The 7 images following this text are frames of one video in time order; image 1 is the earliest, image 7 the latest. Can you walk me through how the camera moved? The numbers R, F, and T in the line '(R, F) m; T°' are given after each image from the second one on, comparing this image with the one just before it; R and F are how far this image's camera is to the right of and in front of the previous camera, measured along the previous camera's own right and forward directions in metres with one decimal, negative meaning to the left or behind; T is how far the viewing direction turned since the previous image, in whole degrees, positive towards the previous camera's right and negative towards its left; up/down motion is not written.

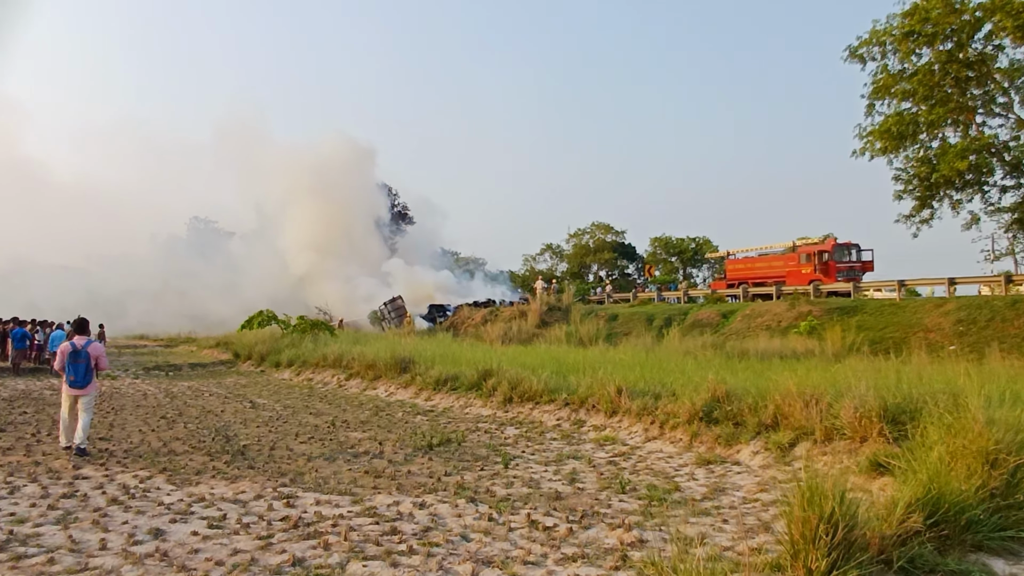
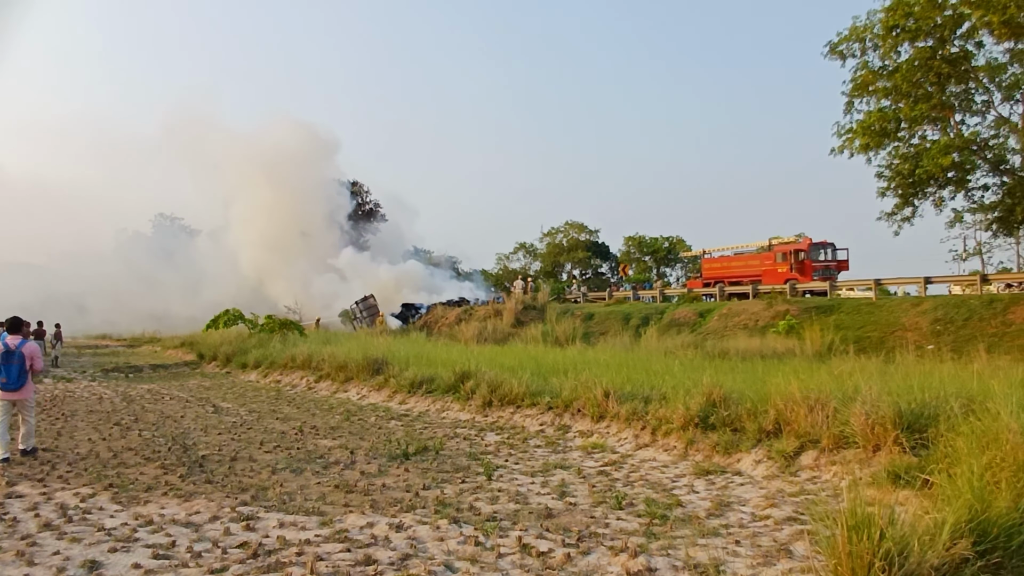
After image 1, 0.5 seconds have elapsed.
(-0.1, +0.6) m; +2°
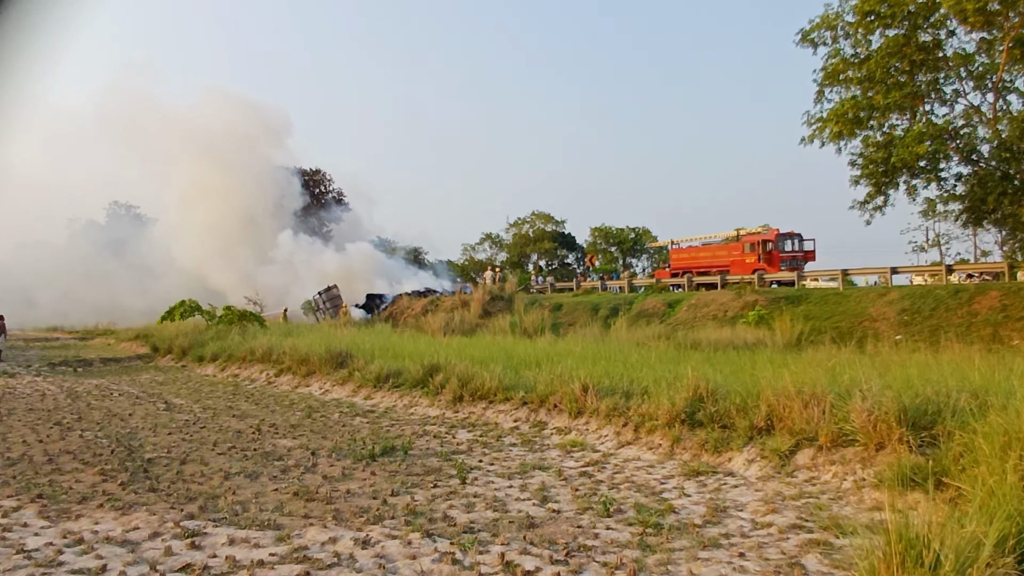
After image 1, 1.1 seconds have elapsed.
(-0.1, +0.6) m; +3°
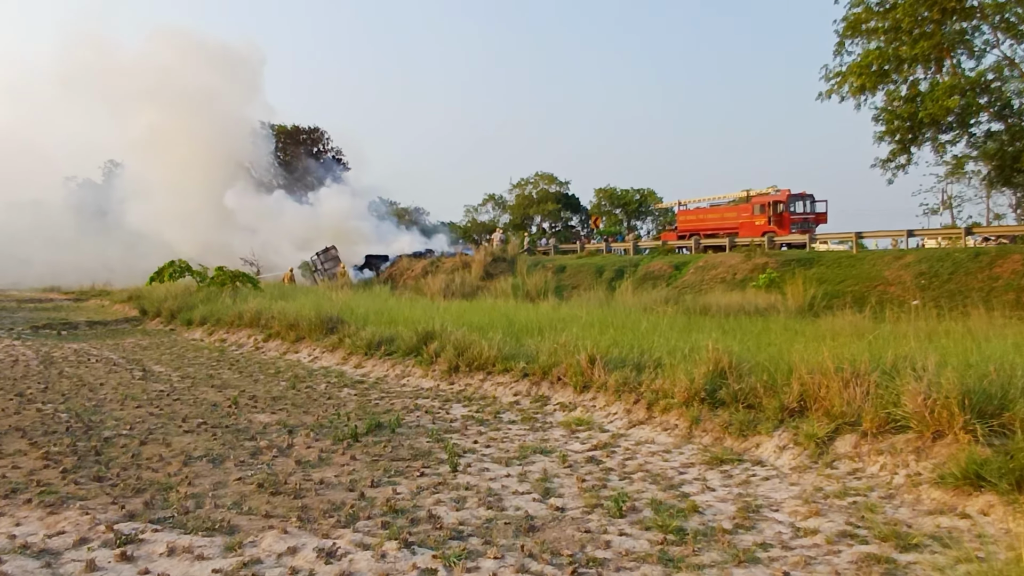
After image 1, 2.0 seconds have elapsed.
(0.0, +0.9) m; 0°
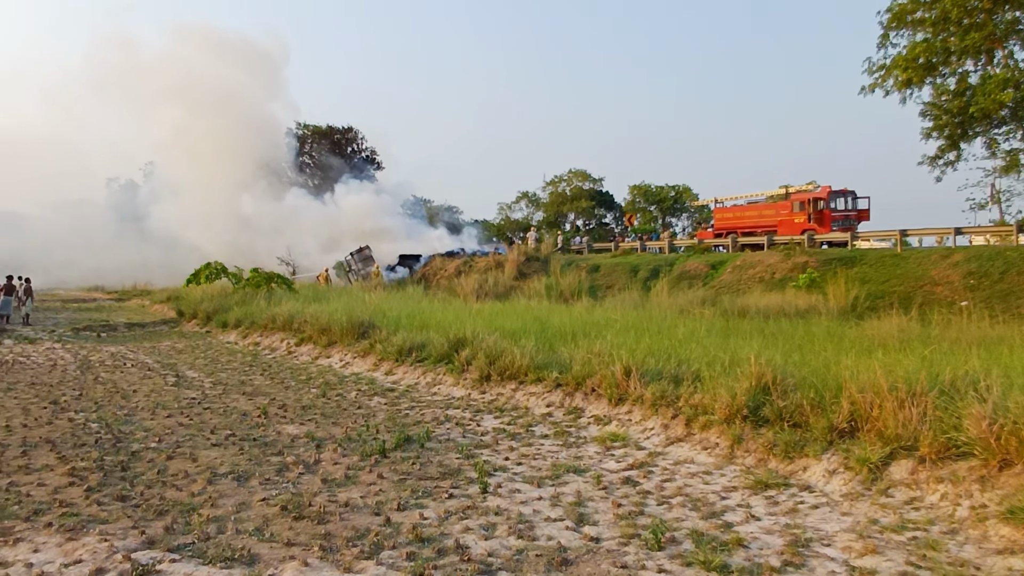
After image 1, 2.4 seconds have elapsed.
(0.0, +0.3) m; -3°
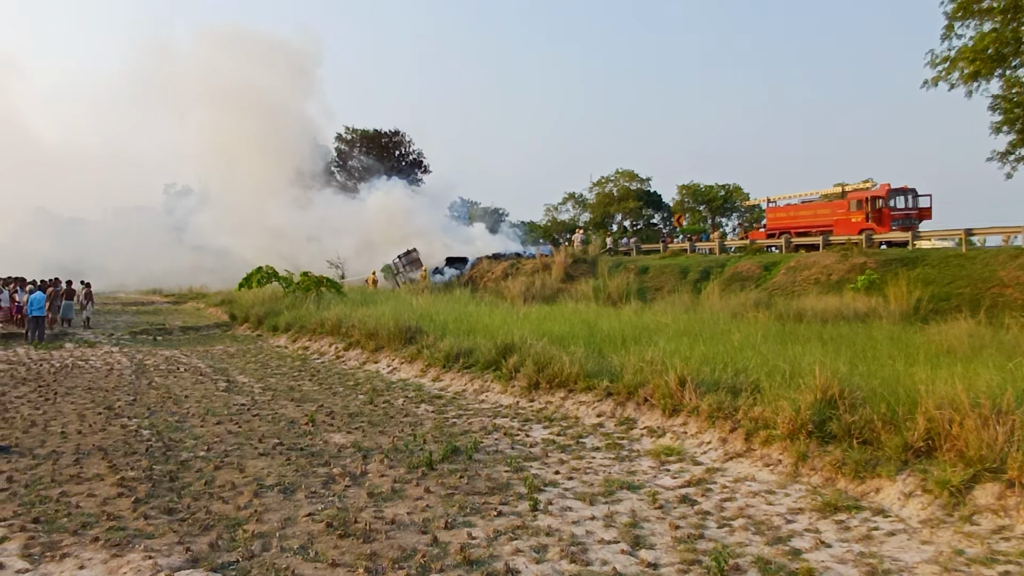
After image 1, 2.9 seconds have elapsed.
(0.0, +0.2) m; -4°
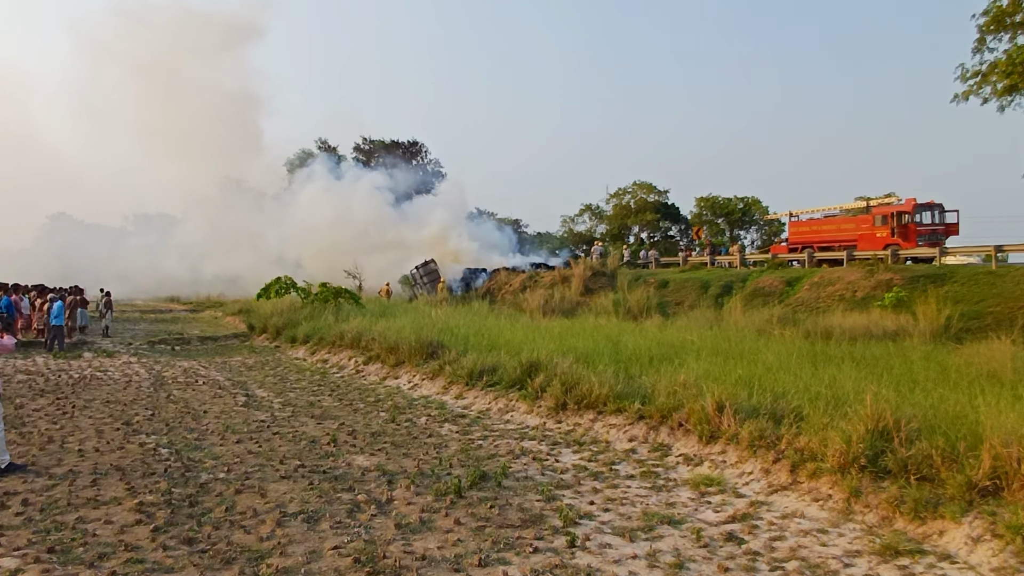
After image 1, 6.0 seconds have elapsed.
(-0.2, +0.3) m; -1°
